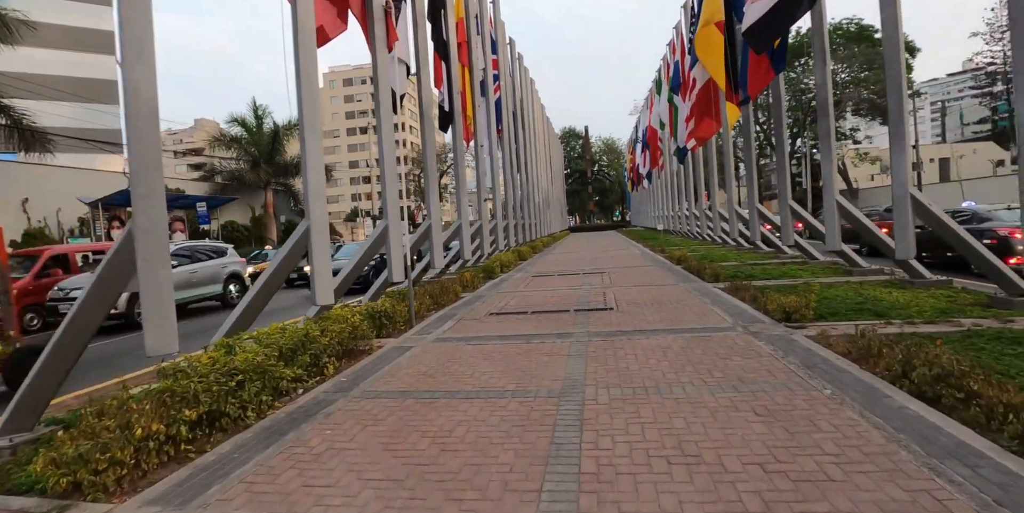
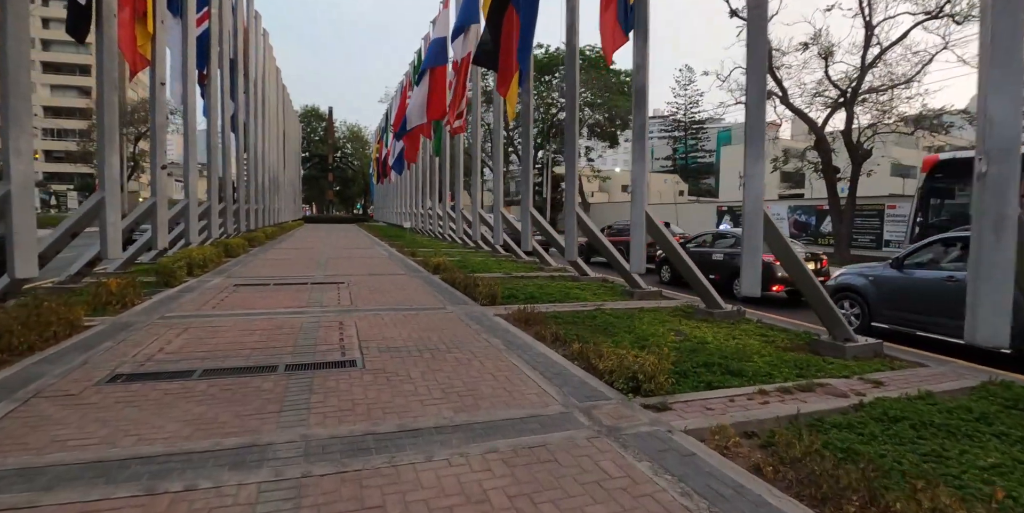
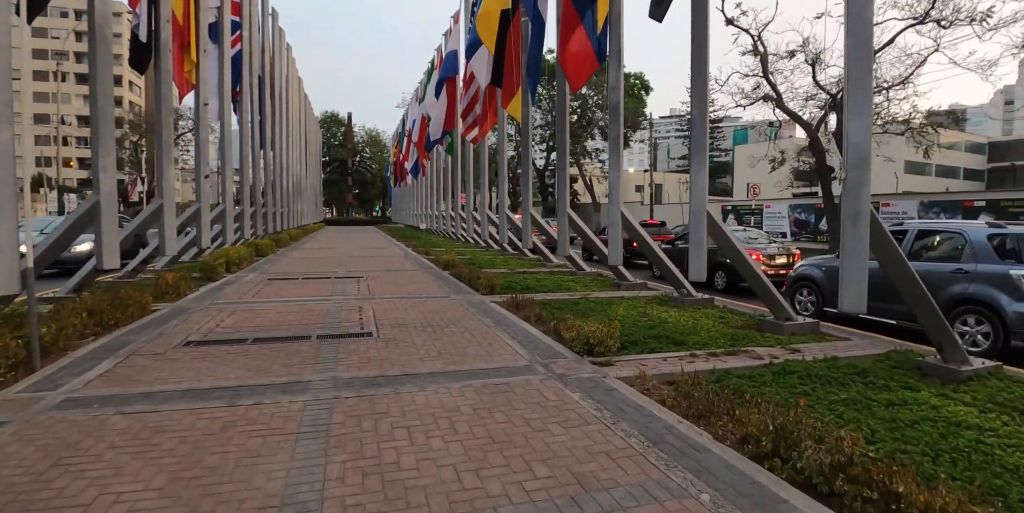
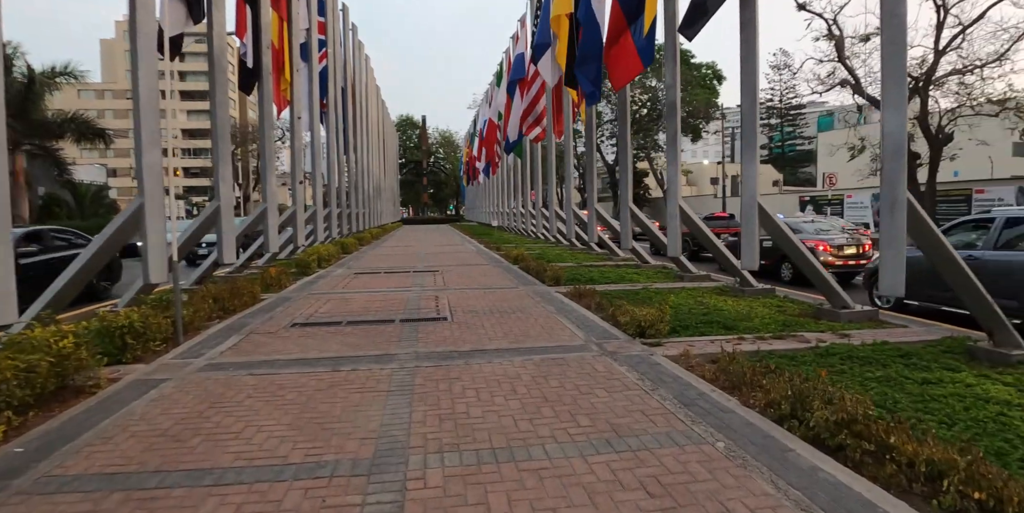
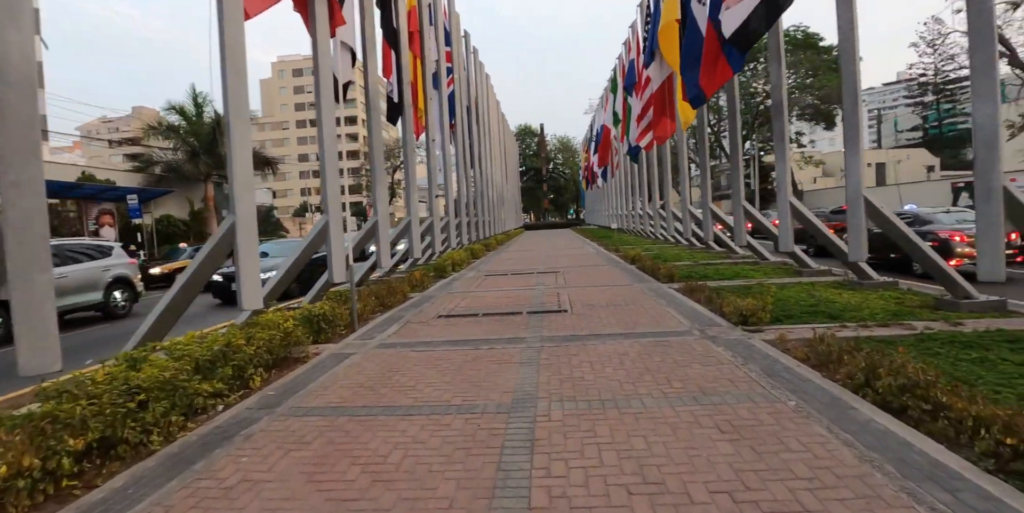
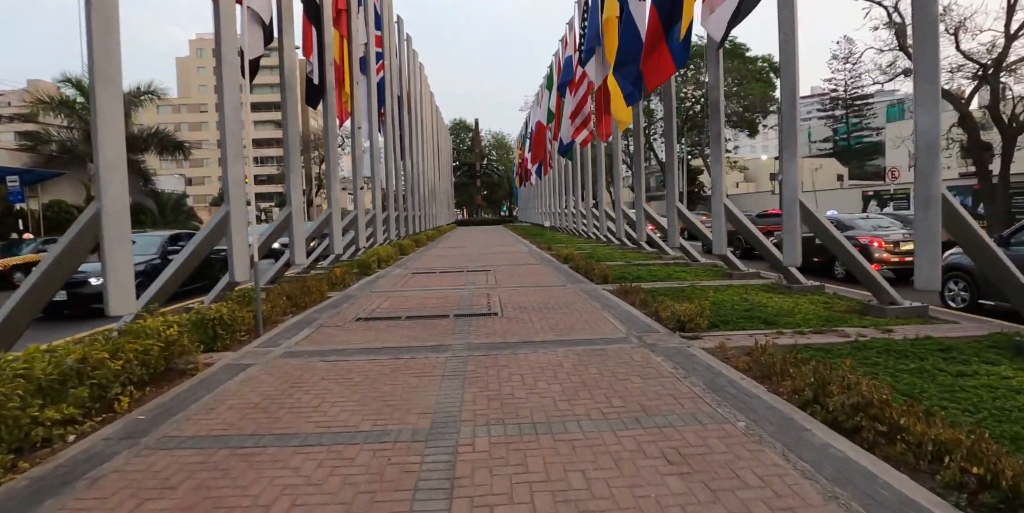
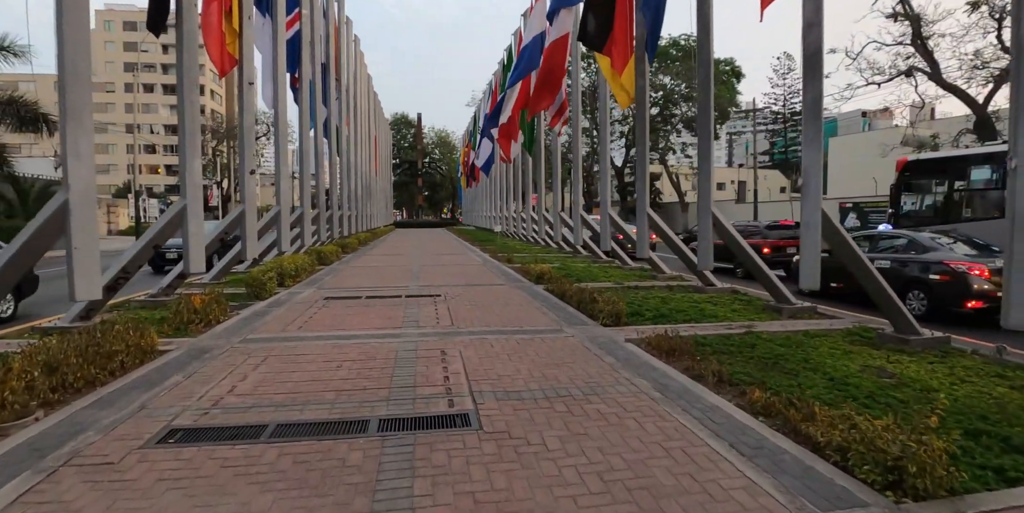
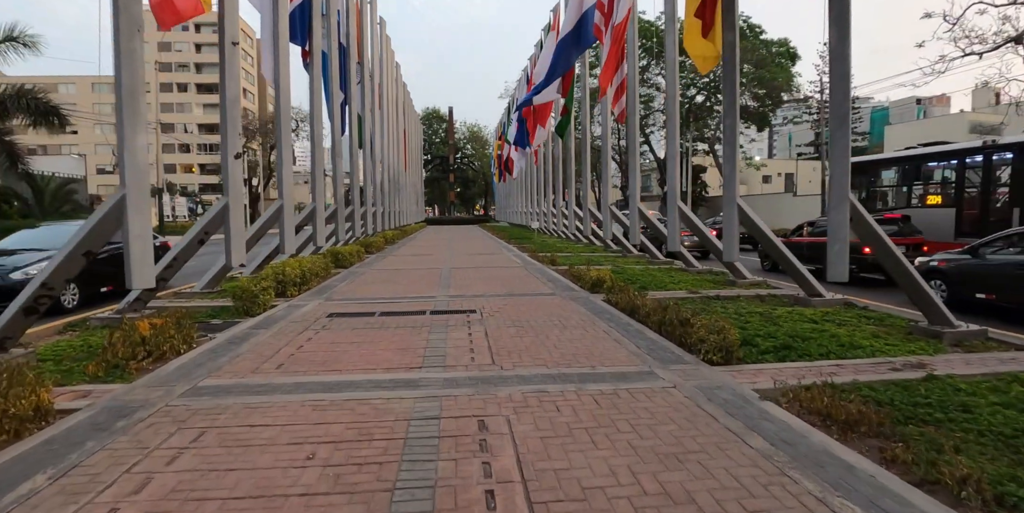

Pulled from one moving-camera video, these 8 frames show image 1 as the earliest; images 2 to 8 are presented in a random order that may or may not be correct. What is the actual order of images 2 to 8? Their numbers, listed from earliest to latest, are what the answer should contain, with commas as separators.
5, 6, 4, 3, 2, 7, 8
